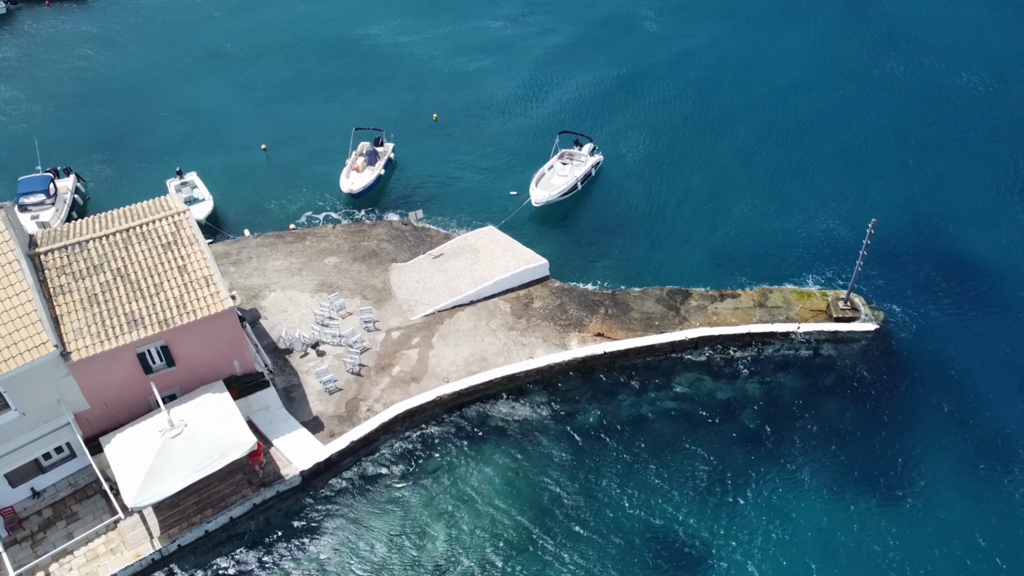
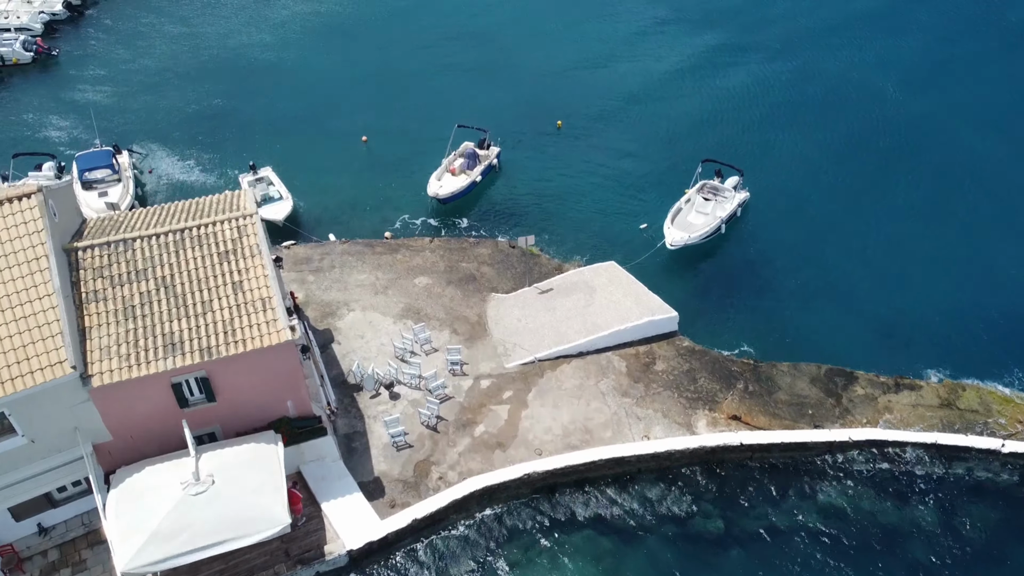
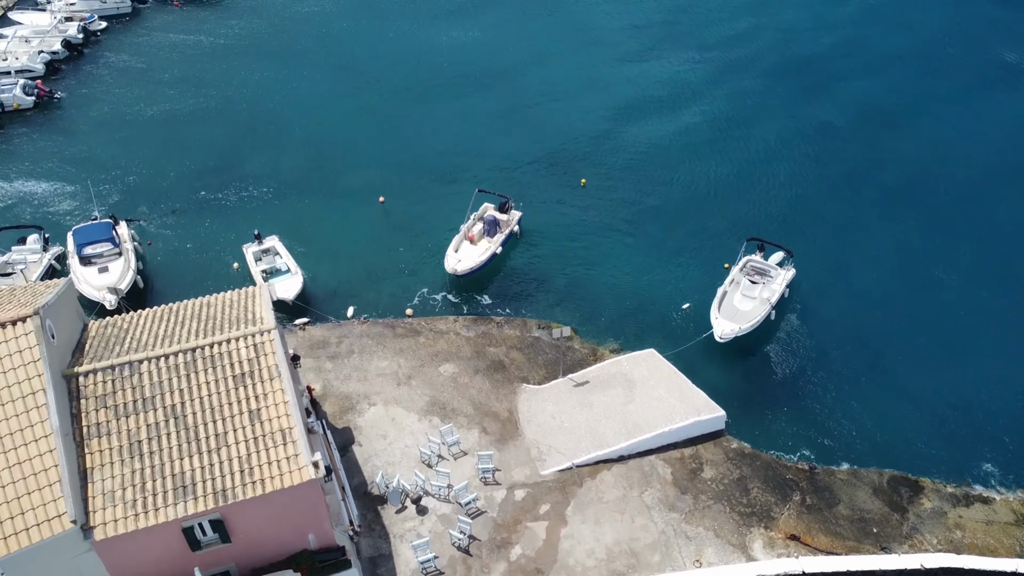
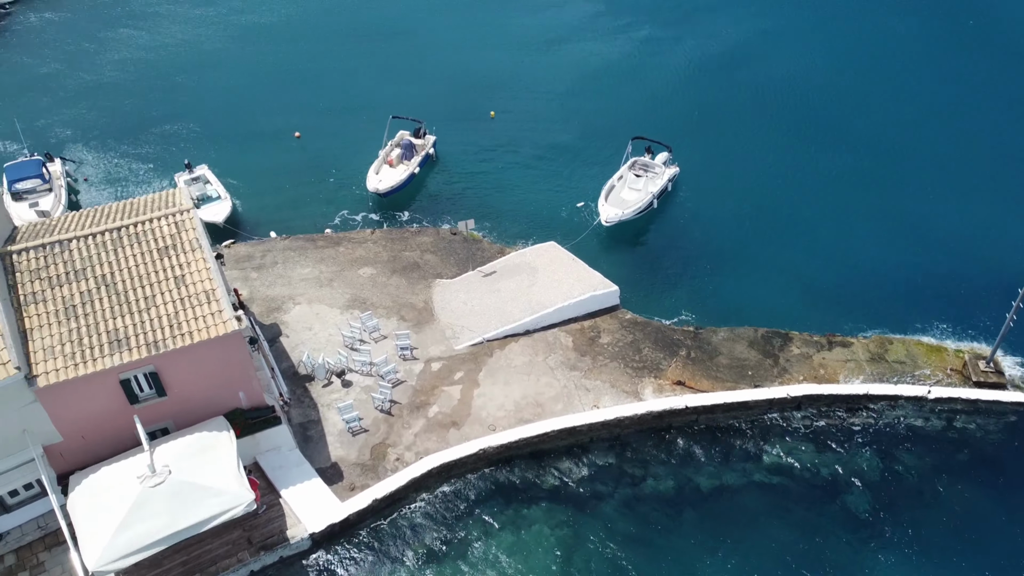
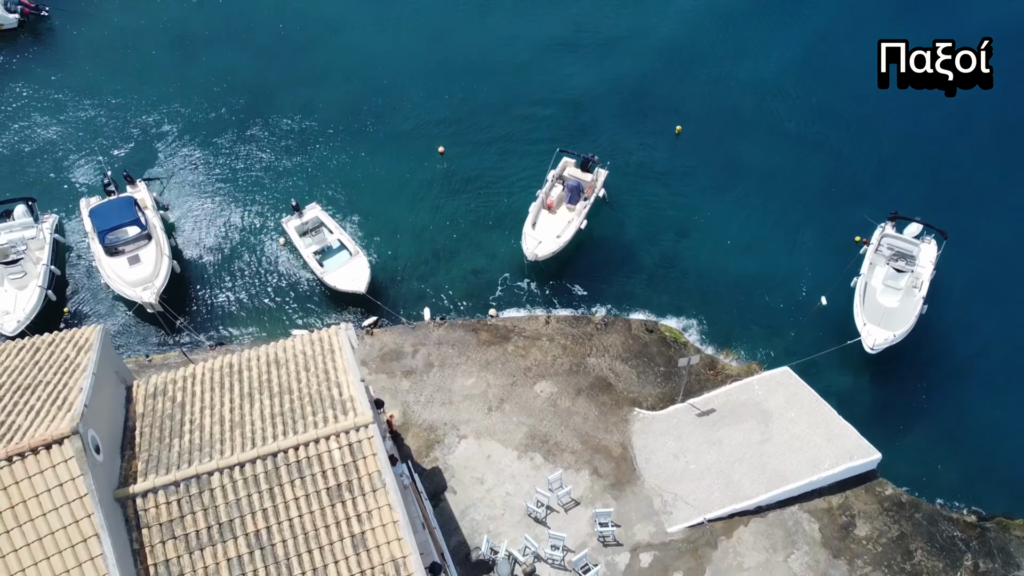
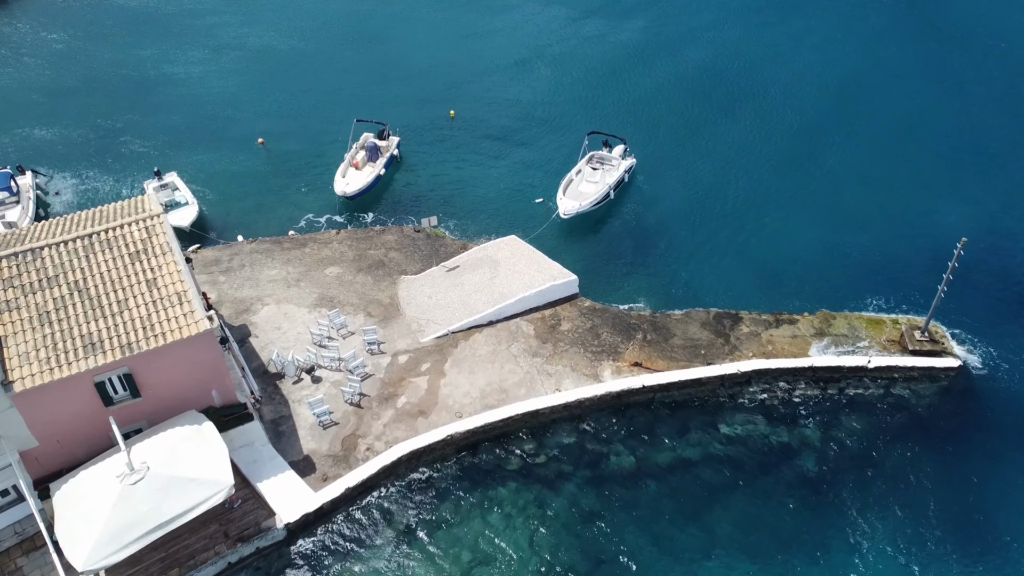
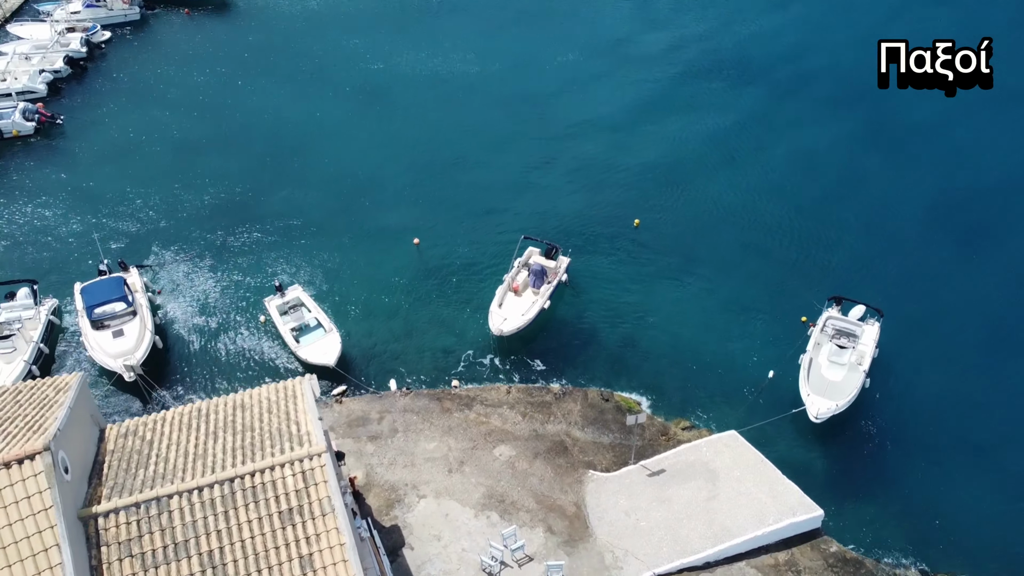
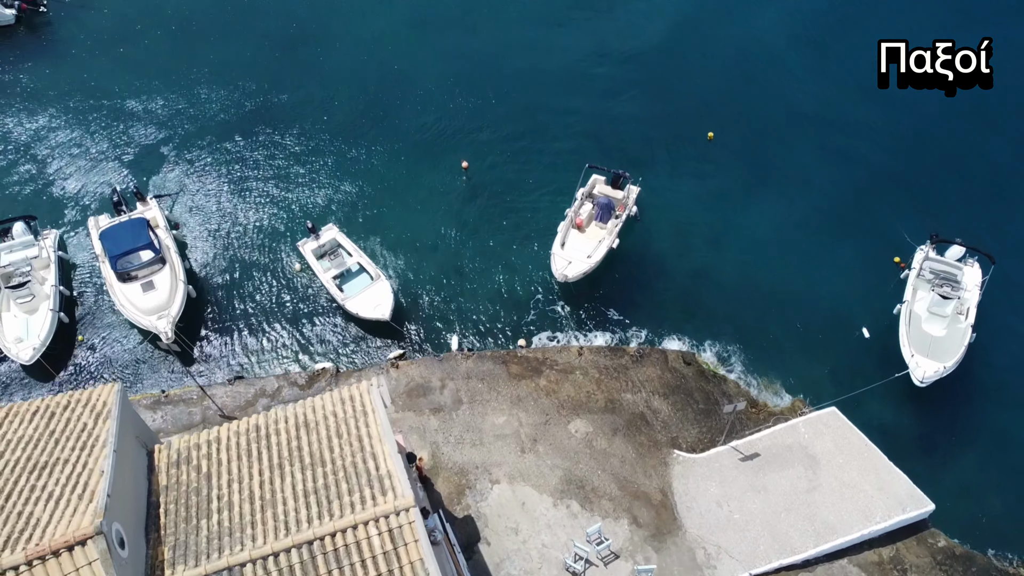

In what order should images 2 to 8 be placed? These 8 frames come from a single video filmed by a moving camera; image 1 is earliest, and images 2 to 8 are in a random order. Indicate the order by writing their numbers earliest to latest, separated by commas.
6, 4, 2, 3, 7, 5, 8
